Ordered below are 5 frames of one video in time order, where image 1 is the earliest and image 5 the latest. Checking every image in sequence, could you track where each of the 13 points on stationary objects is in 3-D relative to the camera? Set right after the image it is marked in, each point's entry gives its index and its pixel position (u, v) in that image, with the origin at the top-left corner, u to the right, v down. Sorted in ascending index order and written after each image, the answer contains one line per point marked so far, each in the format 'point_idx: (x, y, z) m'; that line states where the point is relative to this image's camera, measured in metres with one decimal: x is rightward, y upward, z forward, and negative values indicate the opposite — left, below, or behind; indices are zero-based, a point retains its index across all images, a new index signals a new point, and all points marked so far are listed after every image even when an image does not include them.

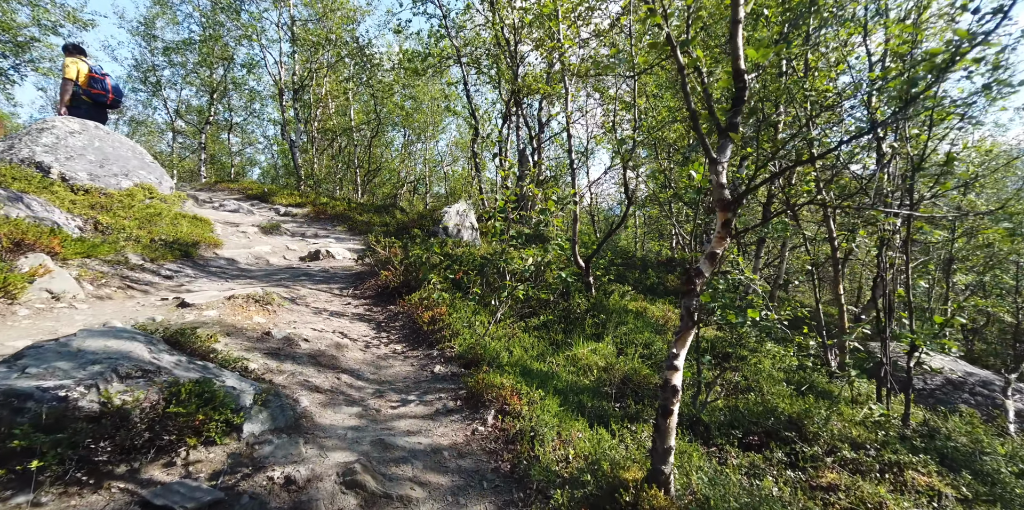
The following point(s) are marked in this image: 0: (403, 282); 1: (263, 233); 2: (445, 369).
0: (-1.5, -0.4, +7.4) m
1: (-5.7, +0.5, +12.2) m
2: (-0.7, -1.1, +5.3) m
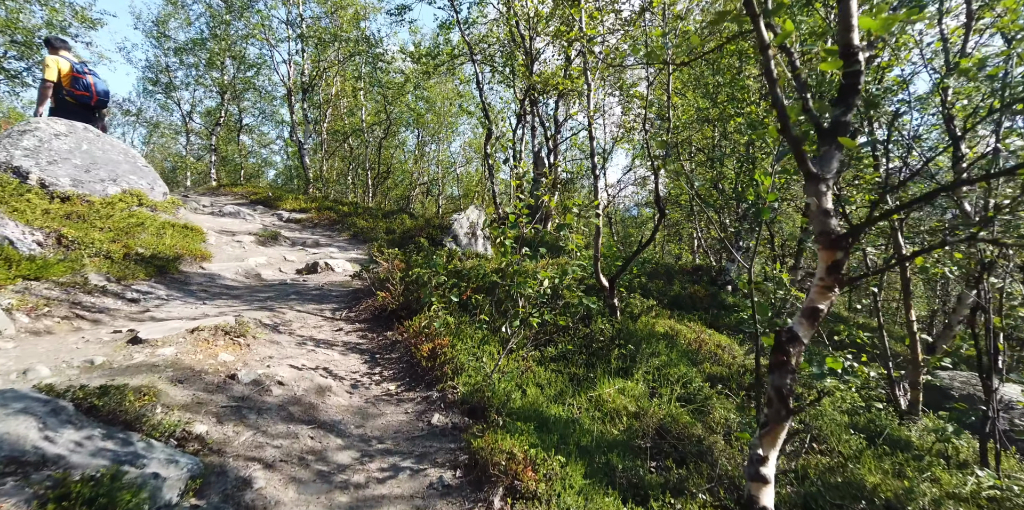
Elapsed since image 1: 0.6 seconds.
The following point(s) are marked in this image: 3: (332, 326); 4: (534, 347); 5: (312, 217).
0: (-1.3, -0.6, +6.6) m
1: (-5.3, +0.3, +11.4) m
2: (-0.6, -1.4, +4.4) m
3: (-2.1, -0.8, +6.3) m
4: (+0.2, -1.0, +6.0) m
5: (-5.7, +1.1, +15.2) m
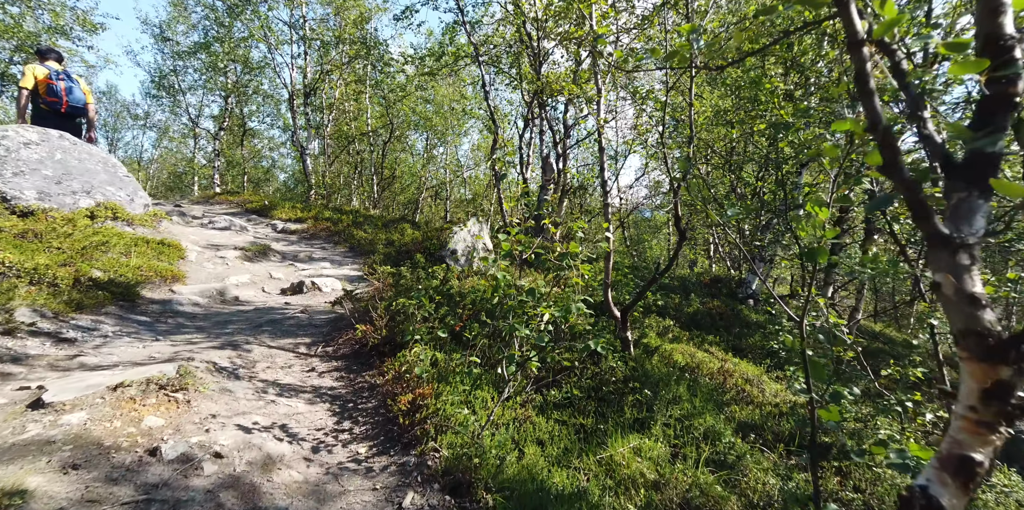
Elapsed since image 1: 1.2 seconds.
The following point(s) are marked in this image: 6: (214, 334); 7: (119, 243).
0: (-1.4, -0.9, +5.7) m
1: (-5.3, -0.1, +10.7) m
2: (-0.6, -1.6, +3.6) m
3: (-2.1, -1.1, +5.5) m
4: (+0.2, -1.3, +5.1) m
5: (-5.5, +0.7, +14.5) m
6: (-3.3, -0.9, +6.0) m
7: (-6.2, +0.2, +8.5) m
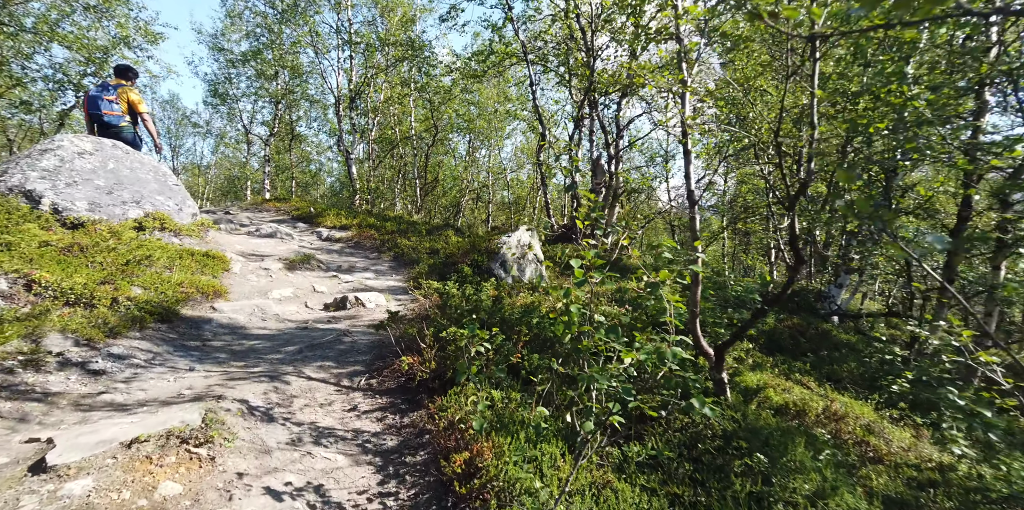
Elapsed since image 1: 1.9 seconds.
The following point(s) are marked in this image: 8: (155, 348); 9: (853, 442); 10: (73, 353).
0: (-0.7, -1.1, +5.1) m
1: (-4.2, -0.3, +10.3) m
2: (-0.2, -1.9, +2.9) m
3: (-1.5, -1.3, +4.9) m
4: (+0.8, -1.5, +4.3) m
5: (-4.2, +0.5, +14.1) m
6: (-2.7, -1.1, +5.5) m
7: (-5.3, 0.0, +8.2) m
8: (-3.6, -0.9, +5.4) m
9: (+3.1, -1.7, +4.8) m
10: (-3.9, -0.9, +4.7) m
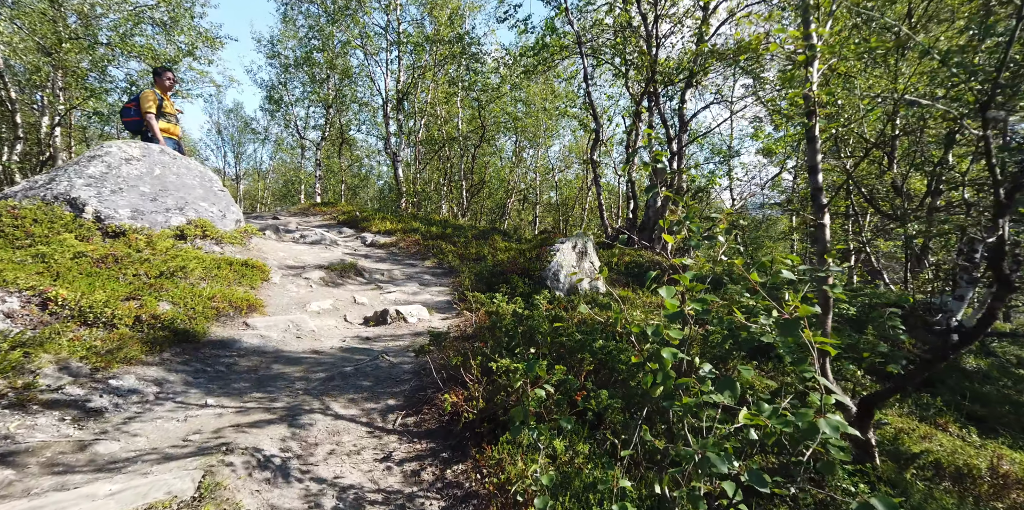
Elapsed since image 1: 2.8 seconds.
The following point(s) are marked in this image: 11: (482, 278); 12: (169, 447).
0: (-0.2, -1.3, +4.2) m
1: (-3.2, -0.4, +9.7) m
2: (+0.2, -2.0, +1.9) m
3: (-1.0, -1.5, +4.1) m
4: (+1.2, -1.7, +3.3) m
5: (-2.8, +0.4, +13.5) m
6: (-2.1, -1.2, +4.8) m
7: (-4.5, -0.2, +7.7) m
8: (-3.0, -1.1, +4.8) m
9: (+3.6, -1.8, +3.6) m
10: (-3.4, -1.0, +4.1) m
11: (-0.5, -0.4, +9.5) m
12: (-2.3, -1.3, +3.6) m
